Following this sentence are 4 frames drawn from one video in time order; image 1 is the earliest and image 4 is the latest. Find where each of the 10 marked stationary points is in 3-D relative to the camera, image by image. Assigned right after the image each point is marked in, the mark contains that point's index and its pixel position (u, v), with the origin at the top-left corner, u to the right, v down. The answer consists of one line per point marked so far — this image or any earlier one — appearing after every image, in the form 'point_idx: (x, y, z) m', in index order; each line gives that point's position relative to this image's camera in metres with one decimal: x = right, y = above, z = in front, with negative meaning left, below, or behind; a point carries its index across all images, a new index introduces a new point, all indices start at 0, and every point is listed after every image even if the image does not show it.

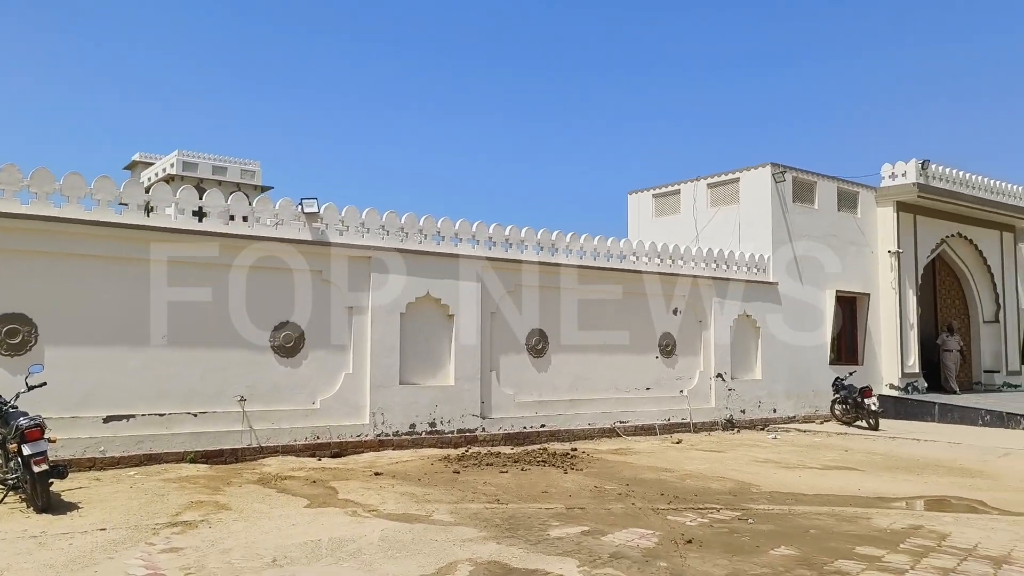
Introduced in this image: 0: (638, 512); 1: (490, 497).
0: (+1.0, -1.8, +6.6) m
1: (-0.2, -1.7, +7.0) m
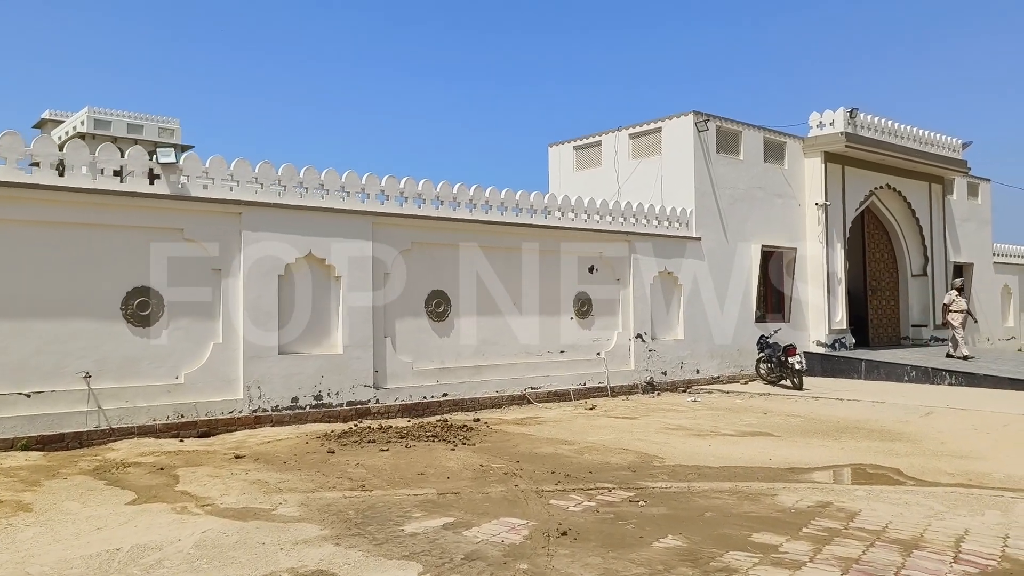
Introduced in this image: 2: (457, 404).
0: (0.0, -1.4, +5.8) m
1: (-1.1, -1.4, +6.2) m
2: (-0.7, -1.4, +10.3) m
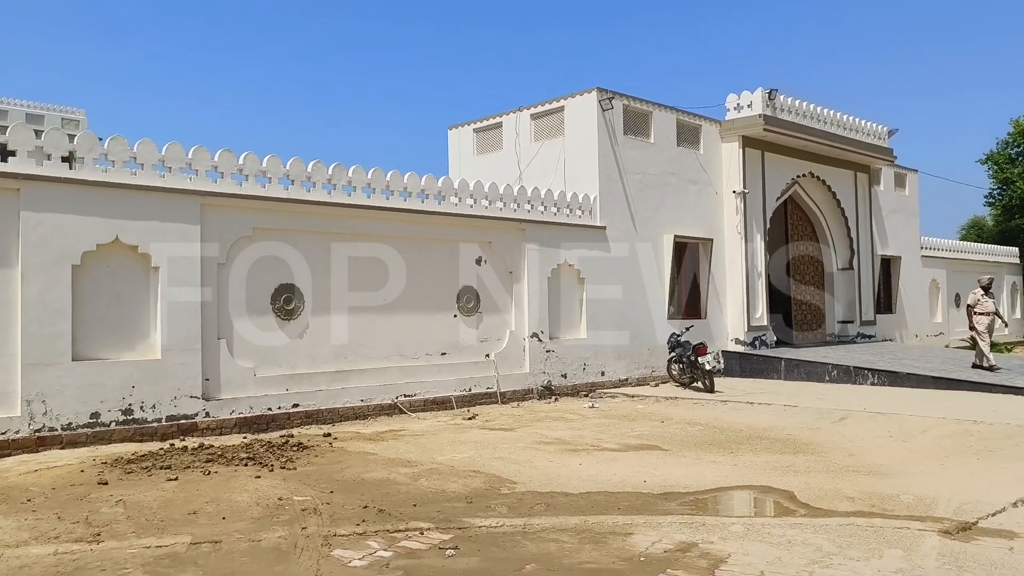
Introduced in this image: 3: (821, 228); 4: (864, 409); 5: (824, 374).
0: (-1.1, -1.4, +4.5) m
1: (-2.4, -1.4, +4.7) m
2: (-2.1, -1.4, +8.9) m
3: (+6.3, +1.2, +17.2) m
4: (+4.0, -1.4, +9.6) m
5: (+4.8, -1.3, +12.8) m
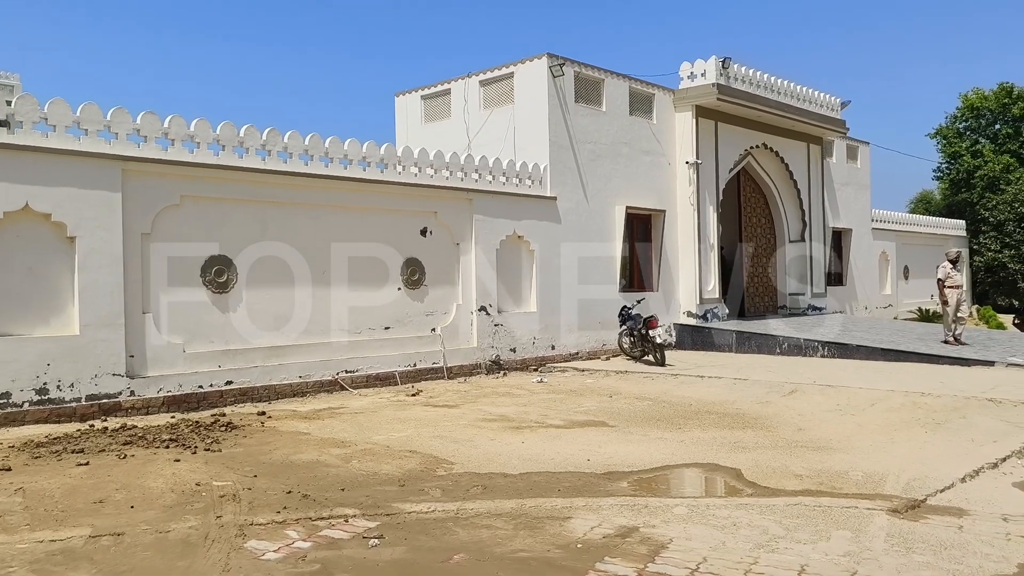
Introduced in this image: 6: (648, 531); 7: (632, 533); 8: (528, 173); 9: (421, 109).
0: (-1.5, -1.2, +4.1) m
1: (-2.7, -1.2, +4.3) m
2: (-2.7, -1.1, +8.5) m
3: (+5.3, +1.8, +17.1) m
4: (+3.4, -1.1, +9.5) m
5: (+4.0, -0.9, +12.7) m
6: (+0.7, -1.2, +4.2) m
7: (+0.6, -1.2, +4.2) m
8: (+0.2, +1.6, +11.8) m
9: (-1.5, +3.0, +13.9) m
